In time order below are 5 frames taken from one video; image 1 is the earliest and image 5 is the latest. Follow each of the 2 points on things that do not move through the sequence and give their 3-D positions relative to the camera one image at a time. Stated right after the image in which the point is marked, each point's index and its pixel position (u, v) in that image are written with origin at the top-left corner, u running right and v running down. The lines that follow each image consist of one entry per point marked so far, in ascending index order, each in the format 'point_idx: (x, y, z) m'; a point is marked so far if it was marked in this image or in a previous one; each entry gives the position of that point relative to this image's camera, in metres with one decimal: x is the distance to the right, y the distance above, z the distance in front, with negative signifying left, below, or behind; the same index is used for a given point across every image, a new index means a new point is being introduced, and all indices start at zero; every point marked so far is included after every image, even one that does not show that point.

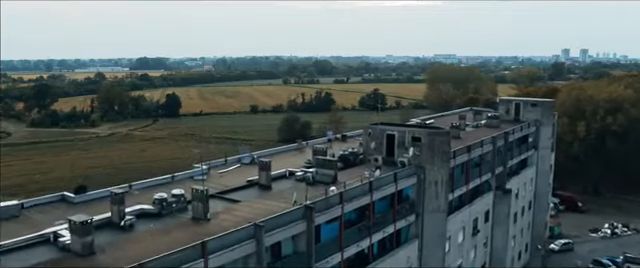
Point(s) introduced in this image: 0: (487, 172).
0: (+5.6, -1.3, +19.9) m
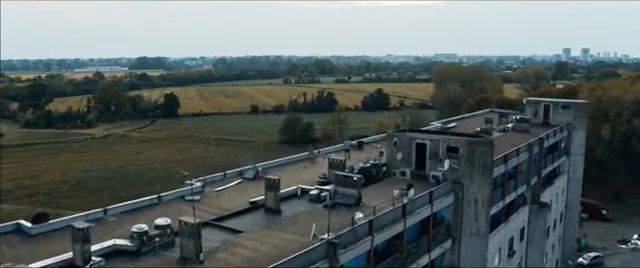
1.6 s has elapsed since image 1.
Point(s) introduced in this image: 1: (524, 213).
0: (+6.0, -1.5, +17.5) m
1: (+6.2, -2.4, +18.0) m
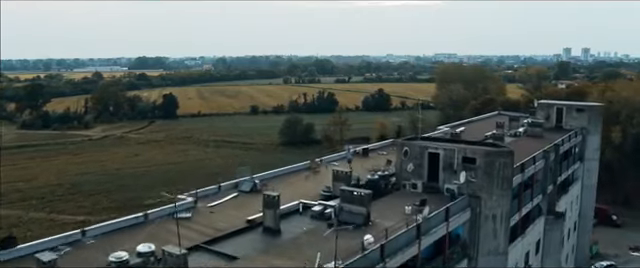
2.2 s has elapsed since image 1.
0: (+6.0, -1.6, +16.4) m
1: (+6.3, -2.6, +17.0) m
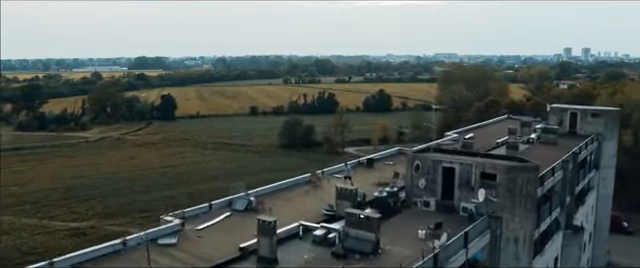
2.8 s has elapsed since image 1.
0: (+6.1, -1.9, +15.2) m
1: (+6.3, -2.8, +15.8) m
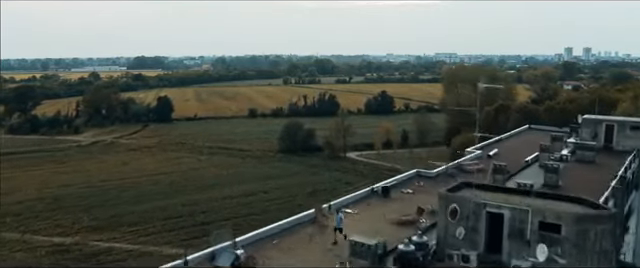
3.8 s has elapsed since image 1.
0: (+6.2, -2.3, +12.8) m
1: (+6.4, -3.3, +13.4) m
